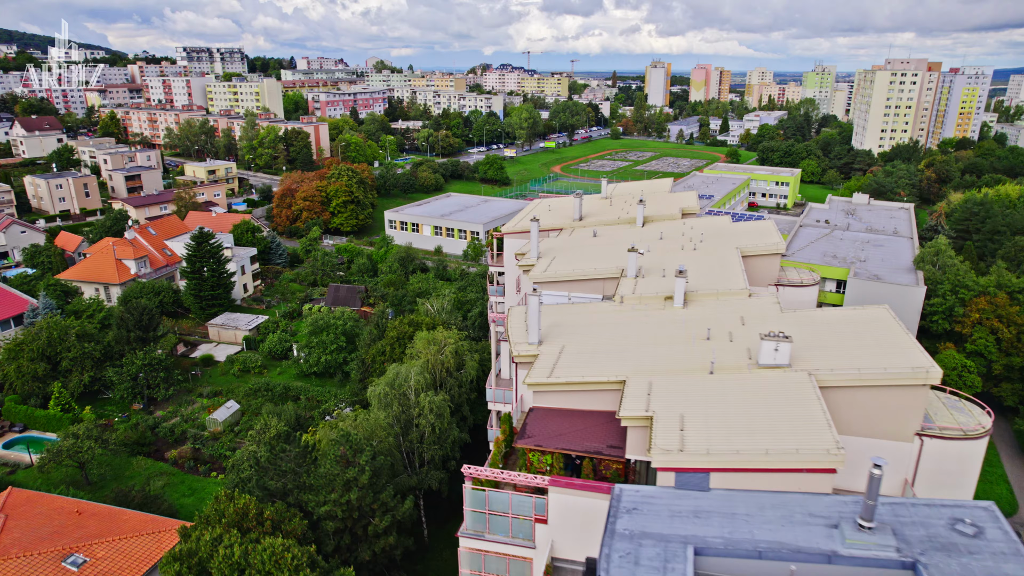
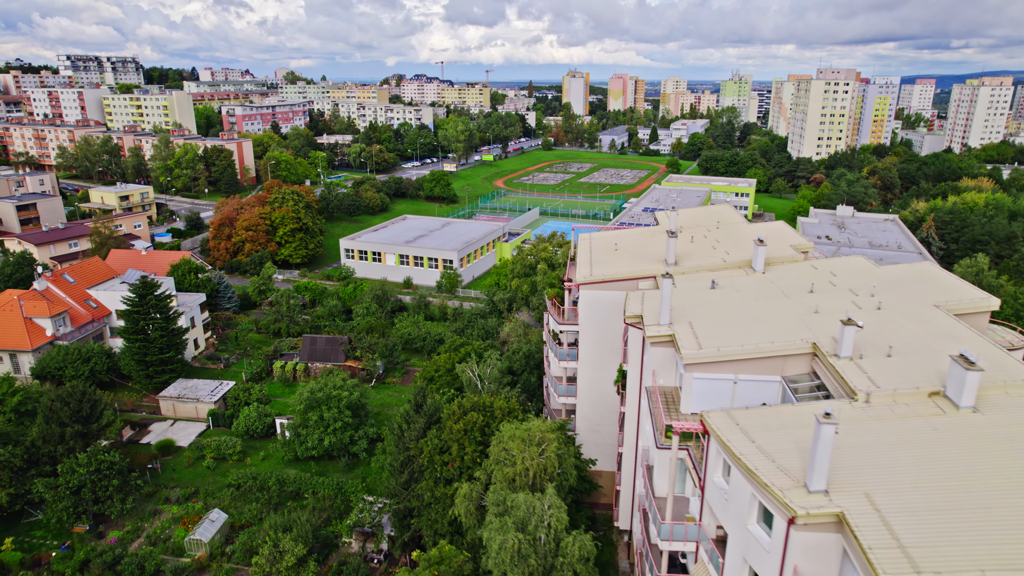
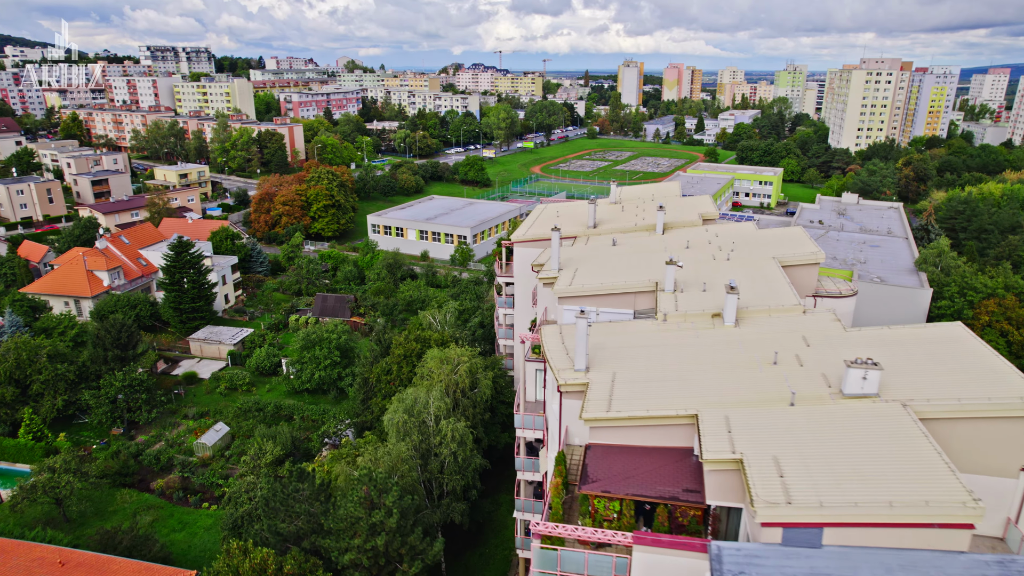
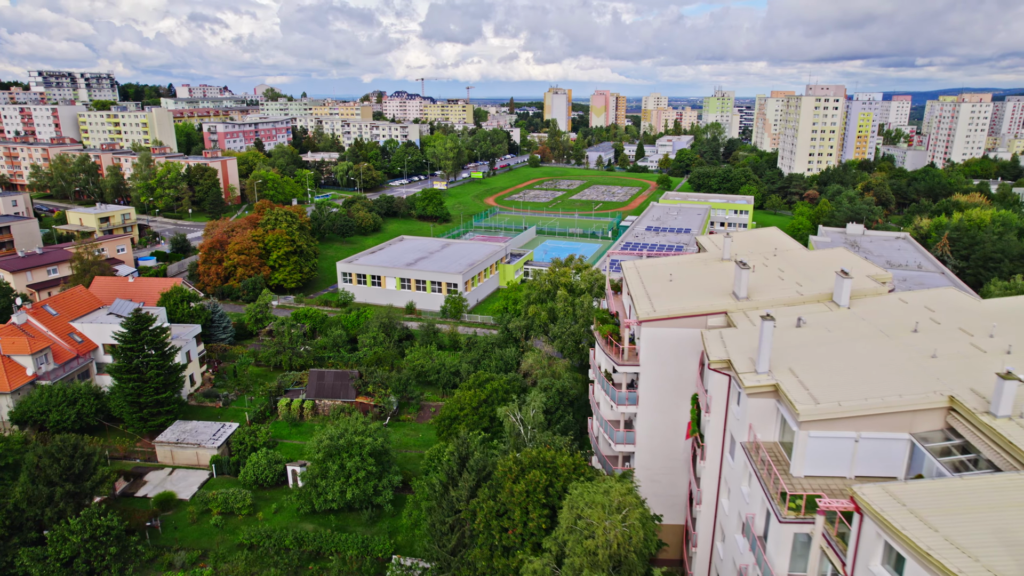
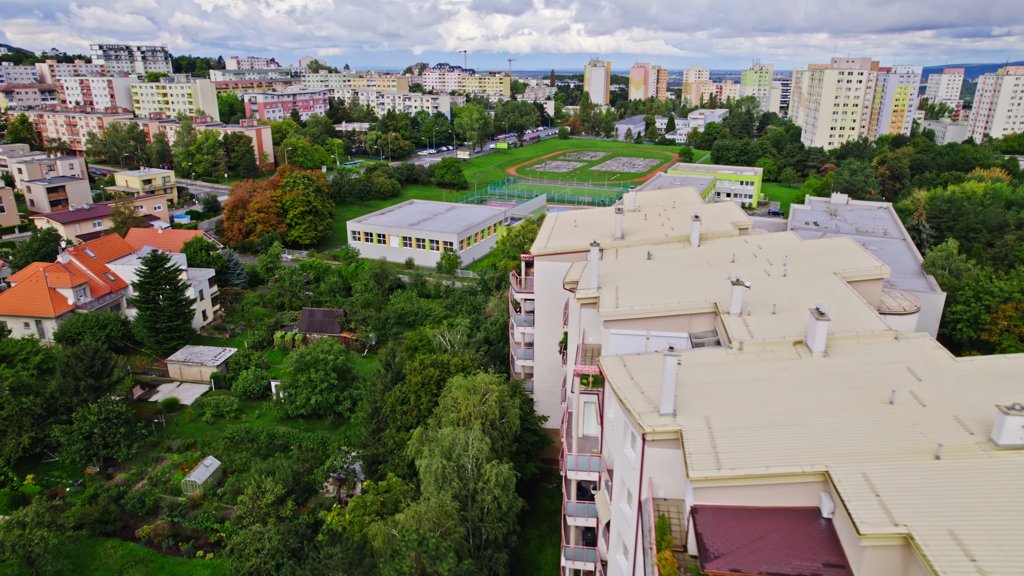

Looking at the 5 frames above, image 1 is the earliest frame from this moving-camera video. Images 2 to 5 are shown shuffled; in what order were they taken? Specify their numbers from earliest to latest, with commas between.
3, 5, 2, 4
